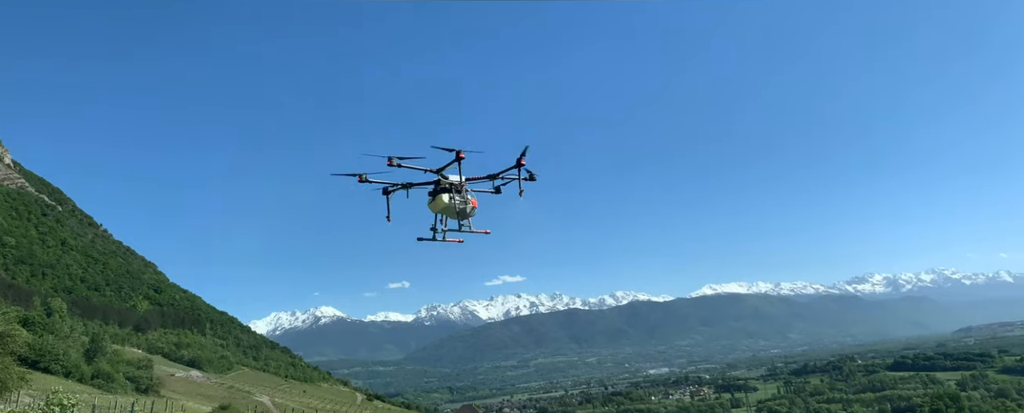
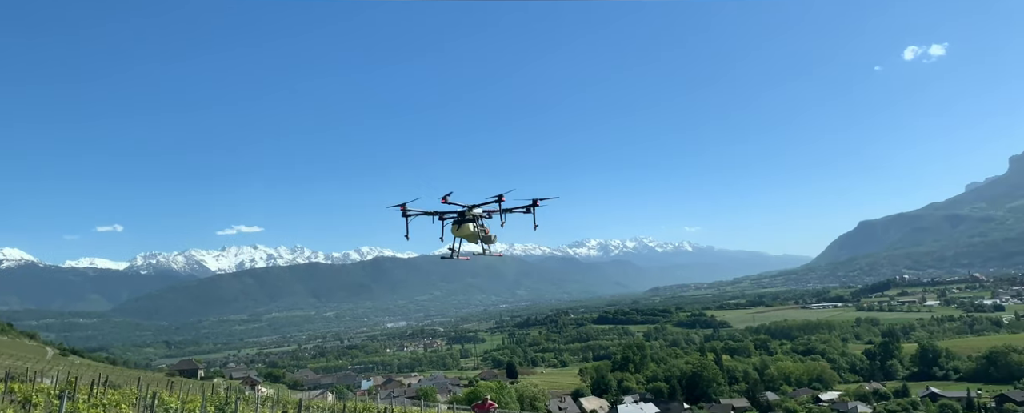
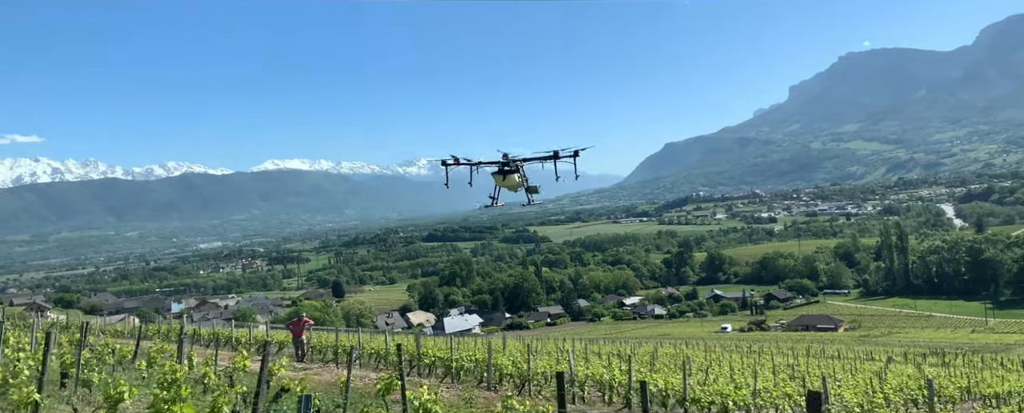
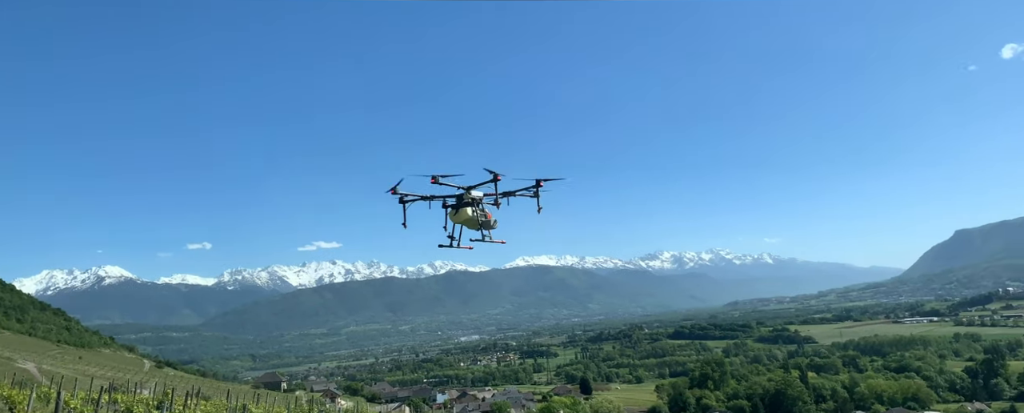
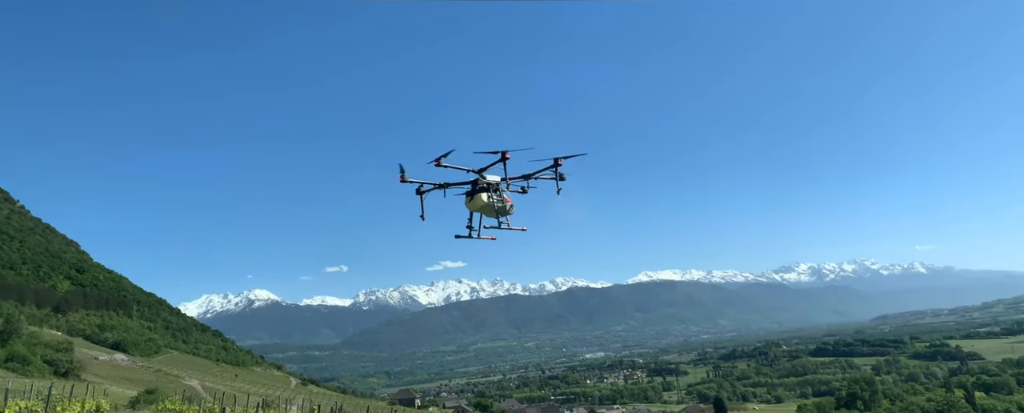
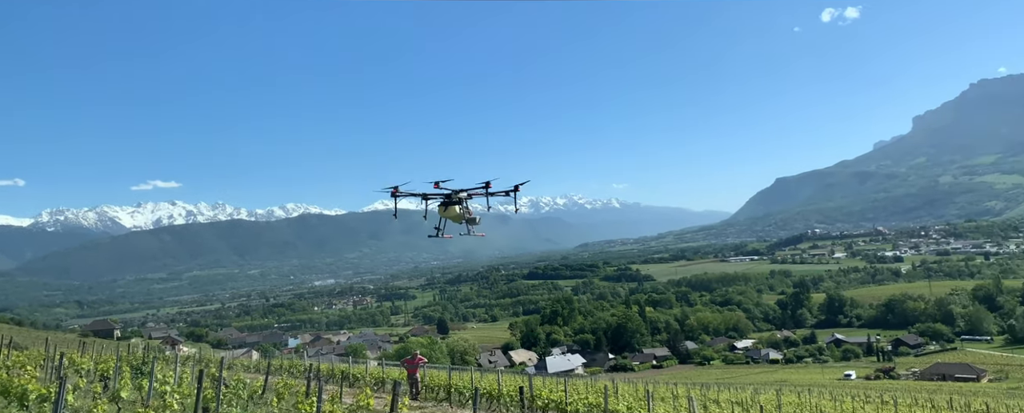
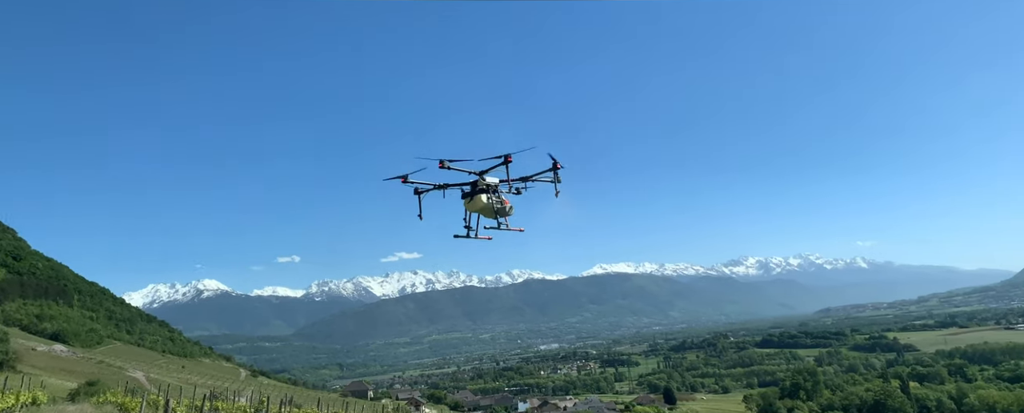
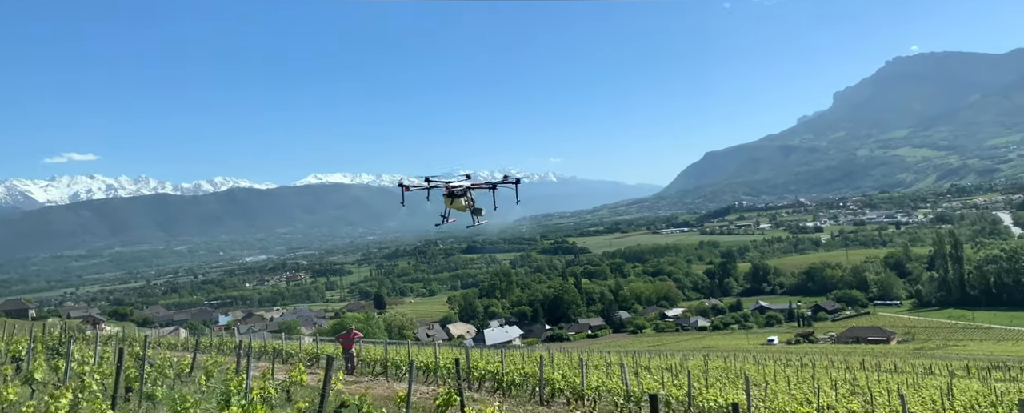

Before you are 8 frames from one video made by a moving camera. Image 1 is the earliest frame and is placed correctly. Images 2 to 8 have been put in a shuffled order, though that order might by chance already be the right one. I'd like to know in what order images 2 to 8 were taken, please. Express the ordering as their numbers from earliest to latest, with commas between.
5, 7, 4, 2, 6, 8, 3
